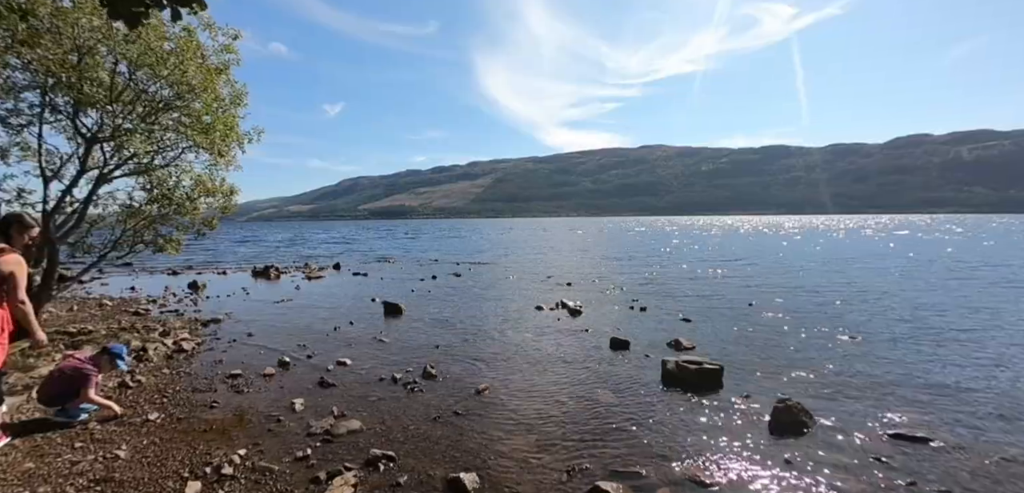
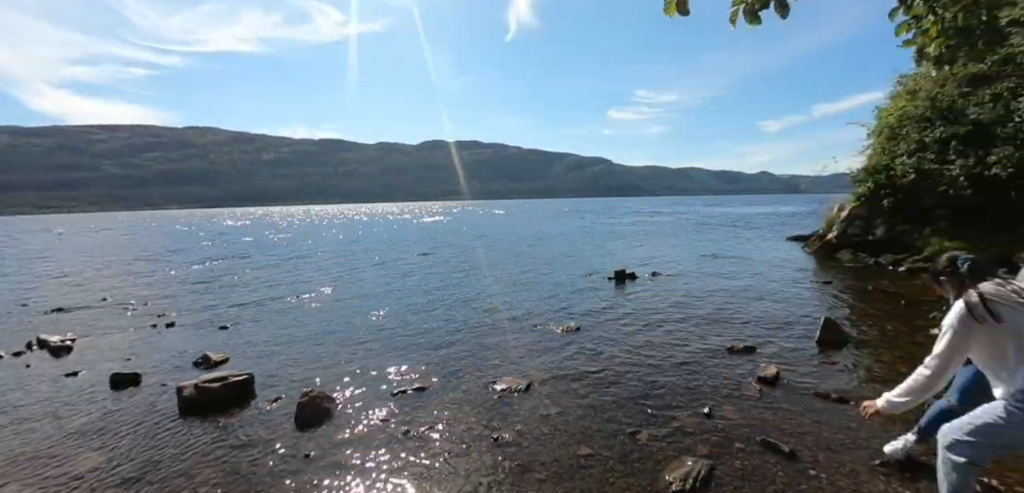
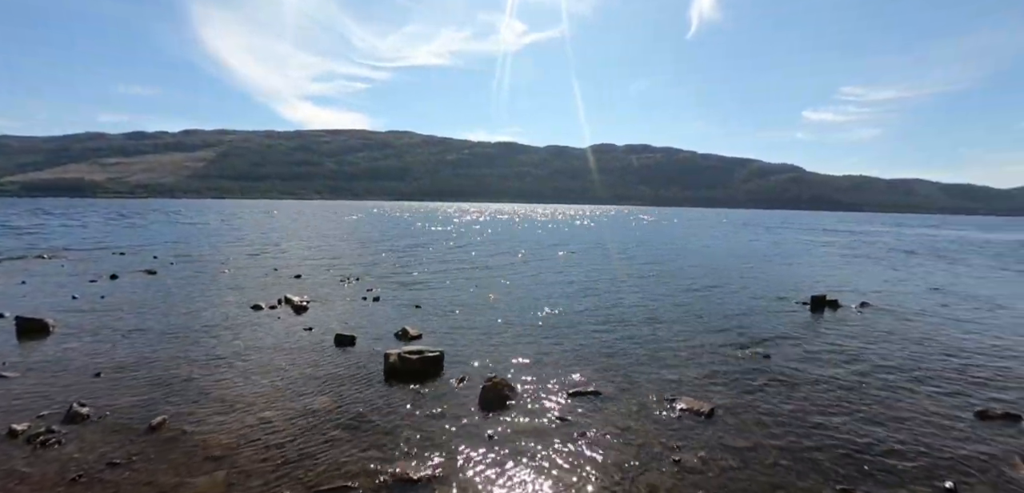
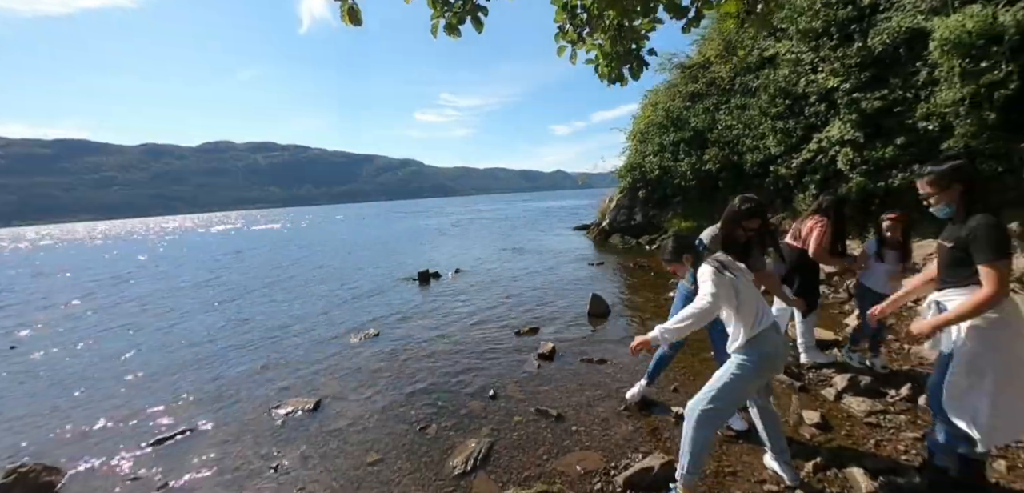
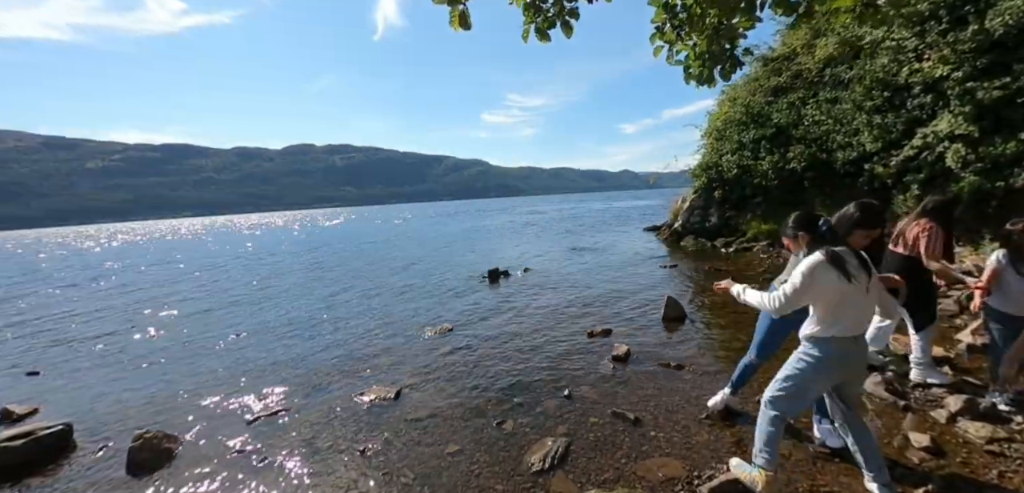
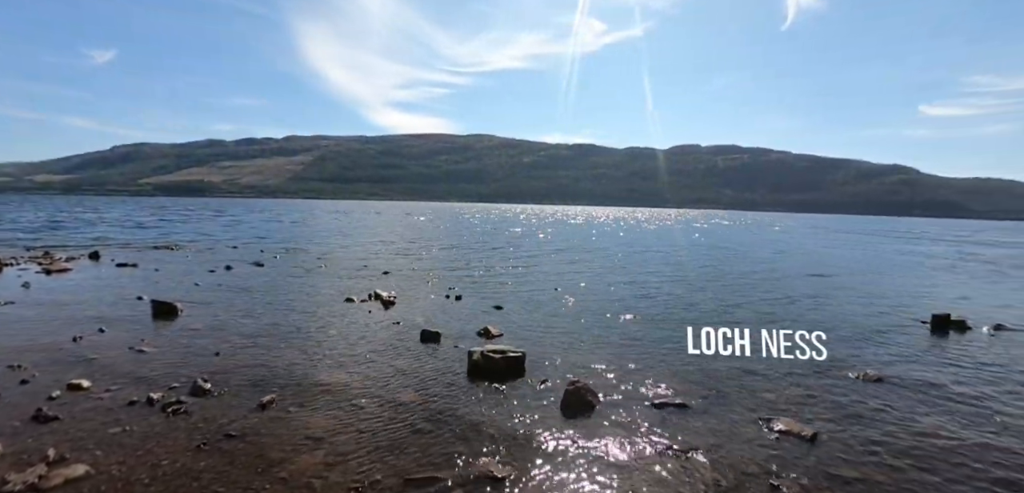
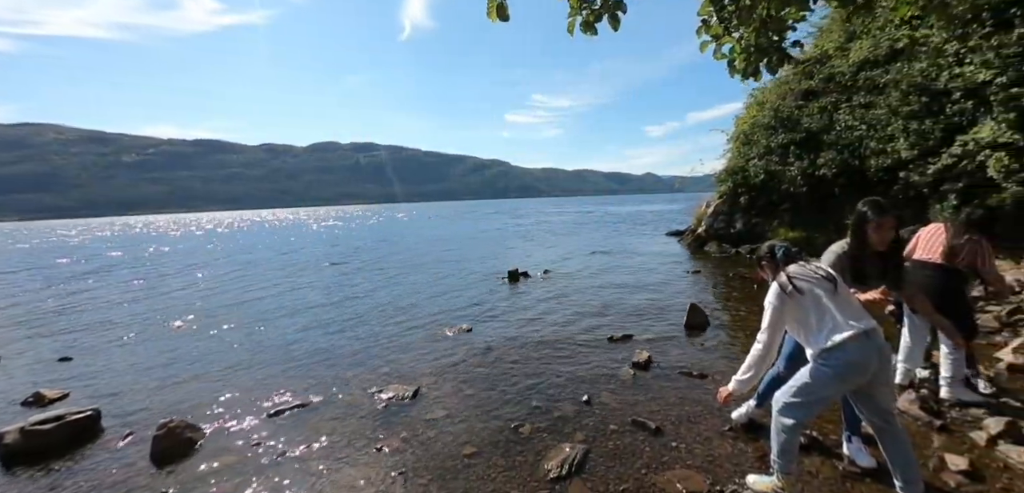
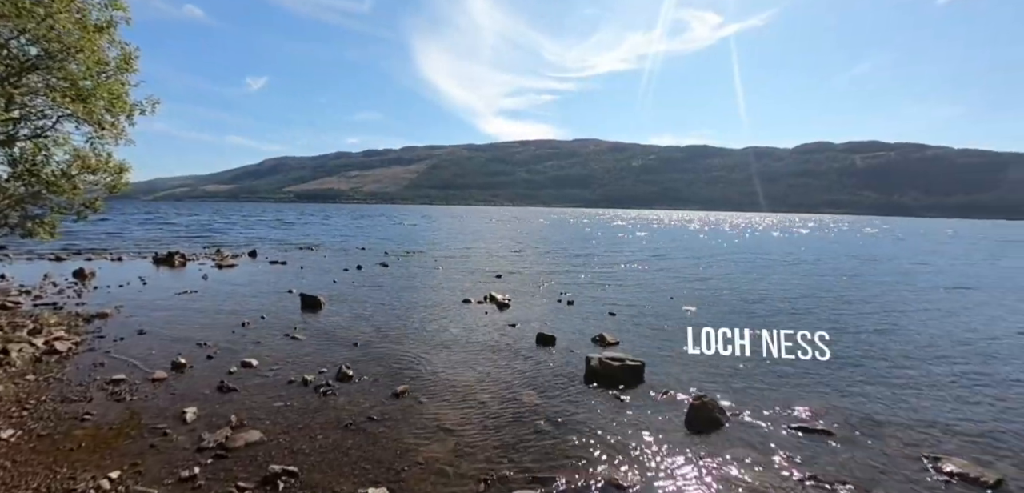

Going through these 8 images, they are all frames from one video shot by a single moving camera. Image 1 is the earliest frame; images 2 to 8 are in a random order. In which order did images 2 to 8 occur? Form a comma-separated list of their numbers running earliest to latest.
8, 6, 3, 2, 7, 4, 5
